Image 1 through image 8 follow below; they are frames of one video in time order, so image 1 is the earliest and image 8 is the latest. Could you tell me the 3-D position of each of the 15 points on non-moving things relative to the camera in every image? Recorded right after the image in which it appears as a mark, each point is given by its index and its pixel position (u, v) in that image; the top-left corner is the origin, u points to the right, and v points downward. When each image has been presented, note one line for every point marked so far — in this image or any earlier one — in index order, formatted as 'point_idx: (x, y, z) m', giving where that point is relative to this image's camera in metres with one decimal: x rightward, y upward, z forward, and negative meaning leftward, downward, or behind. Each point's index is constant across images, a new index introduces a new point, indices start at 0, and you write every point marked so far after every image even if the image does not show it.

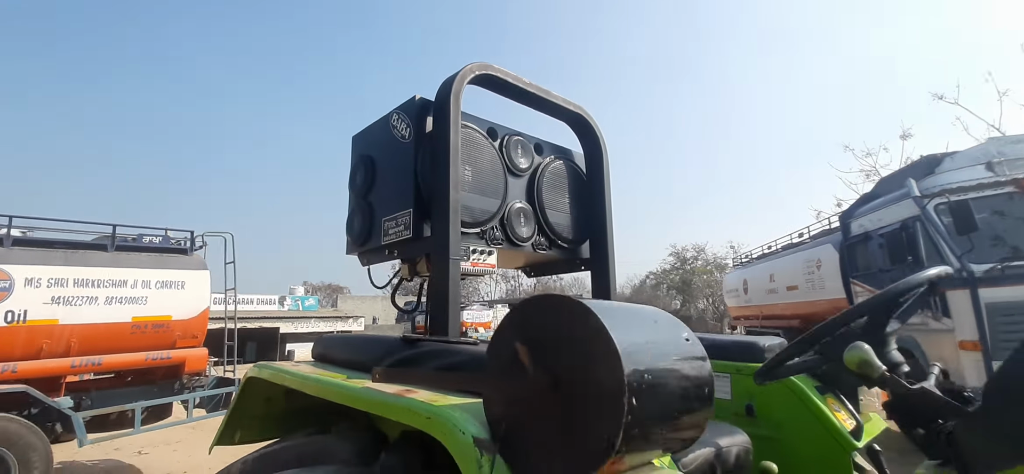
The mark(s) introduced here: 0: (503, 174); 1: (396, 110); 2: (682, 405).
0: (0.0, +0.2, +2.1) m
1: (-0.4, +0.4, +1.8) m
2: (+0.2, -0.2, +0.8) m
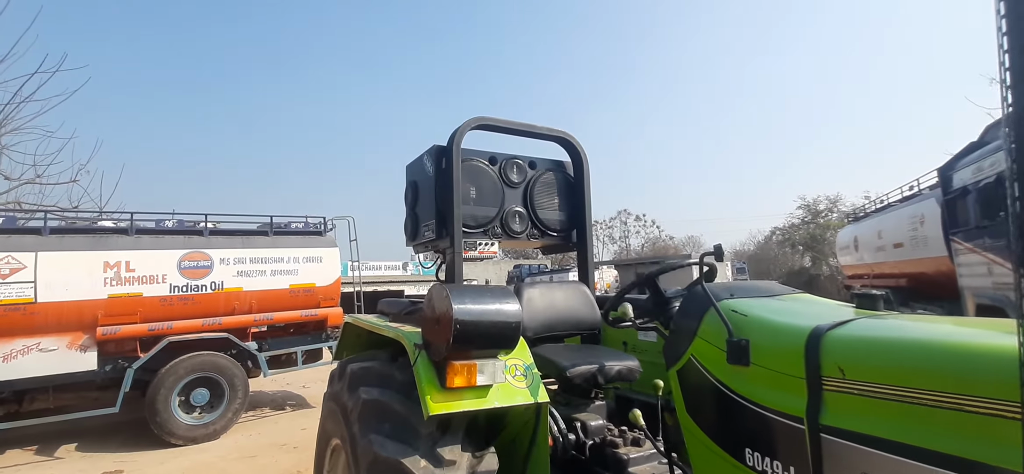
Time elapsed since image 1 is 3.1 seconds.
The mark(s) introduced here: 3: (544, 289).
0: (-0.1, +0.2, +3.0) m
1: (-0.4, +0.4, +2.9) m
2: (0.0, -0.3, +1.7) m
3: (+0.1, -0.2, +2.6) m
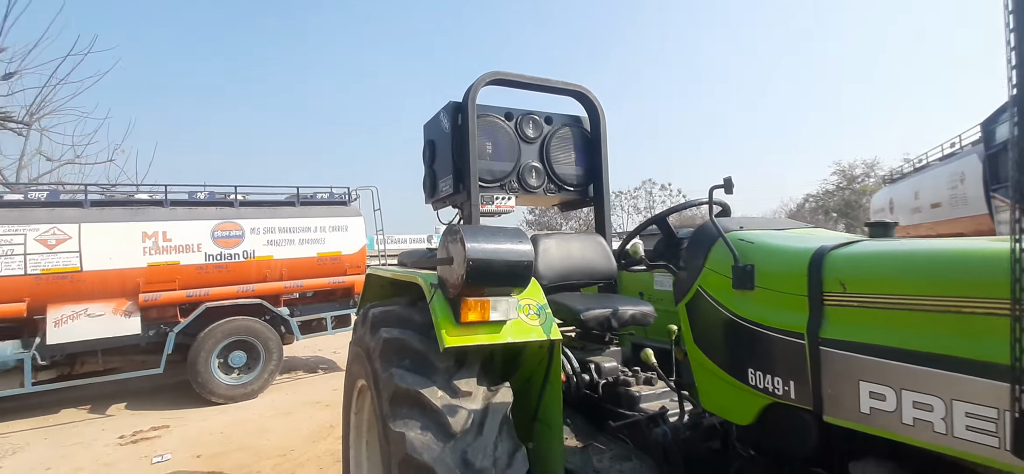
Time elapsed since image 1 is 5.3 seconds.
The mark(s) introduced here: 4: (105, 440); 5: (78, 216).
0: (0.0, +0.5, +3.1) m
1: (-0.4, +0.6, +2.9) m
2: (0.0, -0.1, +1.8) m
3: (+0.2, 0.0, +2.7) m
4: (-3.5, -1.8, +4.9) m
5: (-4.4, +0.2, +5.9) m
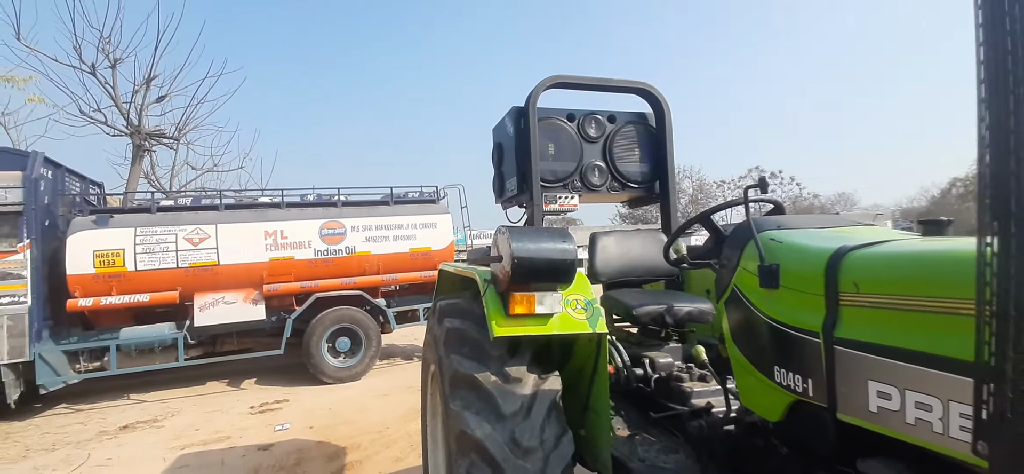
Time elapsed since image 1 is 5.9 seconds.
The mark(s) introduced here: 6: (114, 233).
0: (+0.4, +0.5, +3.2) m
1: (0.0, +0.7, +3.1) m
2: (+0.1, -0.1, +1.9) m
3: (+0.5, 0.0, +2.8) m
4: (-2.8, -1.7, +5.6) m
5: (-3.6, +0.2, +6.7) m
6: (-4.5, 0.0, +6.3) m
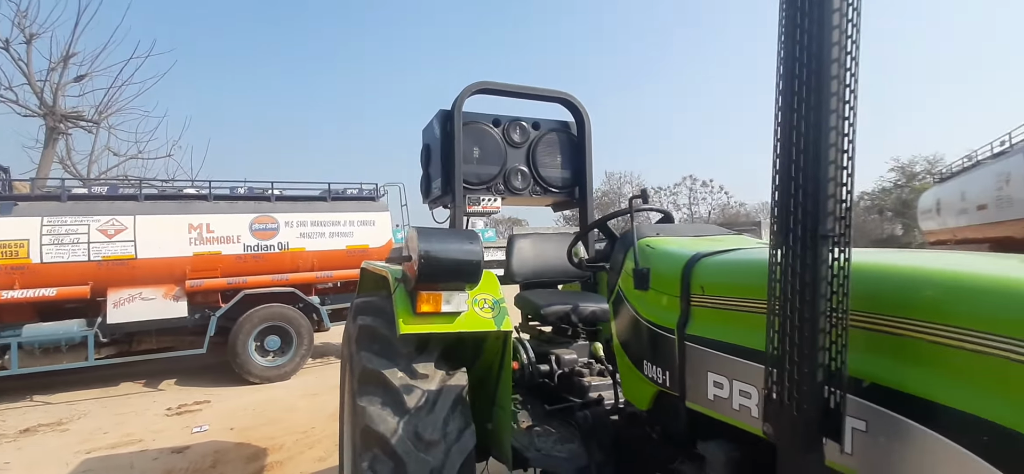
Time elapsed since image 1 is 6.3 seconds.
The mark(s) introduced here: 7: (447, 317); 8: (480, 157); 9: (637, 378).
0: (0.0, +0.5, +3.3) m
1: (-0.4, +0.7, +3.2) m
2: (-0.2, -0.1, +2.0) m
3: (+0.1, 0.0, +2.9) m
4: (-3.5, -1.7, +5.5) m
5: (-4.3, +0.3, +6.4) m
6: (-5.2, +0.1, +5.9) m
7: (-0.2, -0.3, +2.1) m
8: (-0.2, +0.4, +3.2) m
9: (+0.4, -0.4, +1.7) m
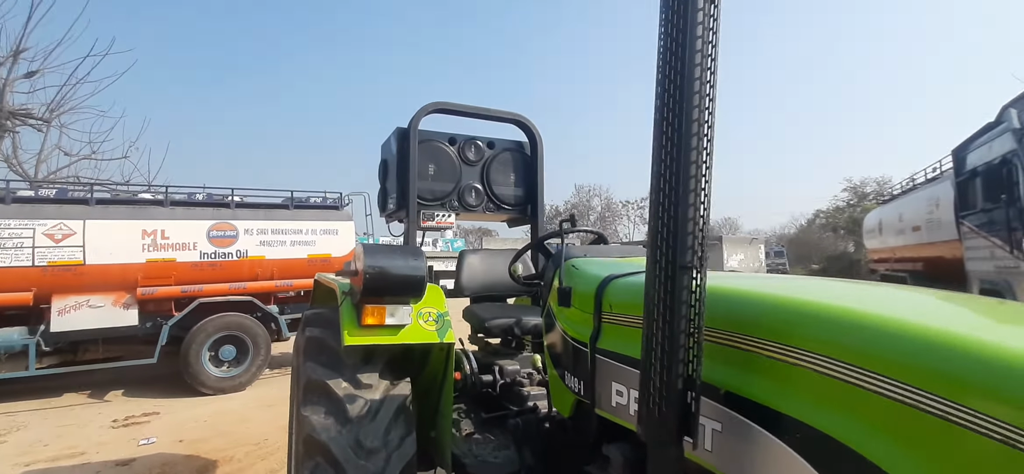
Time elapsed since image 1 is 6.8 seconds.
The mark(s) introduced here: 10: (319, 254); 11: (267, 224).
0: (-0.3, +0.4, +3.4) m
1: (-0.7, +0.6, +3.3) m
2: (-0.4, -0.2, +2.1) m
3: (-0.2, -0.1, +3.0) m
4: (-3.9, -1.7, +5.4) m
5: (-4.7, +0.3, +6.3) m
6: (-5.6, +0.1, +5.8) m
7: (-0.5, -0.4, +2.2) m
8: (-0.4, +0.4, +3.3) m
9: (+0.2, -0.5, +1.8) m
10: (-2.5, -0.2, +7.5) m
11: (-3.1, +0.2, +7.2) m
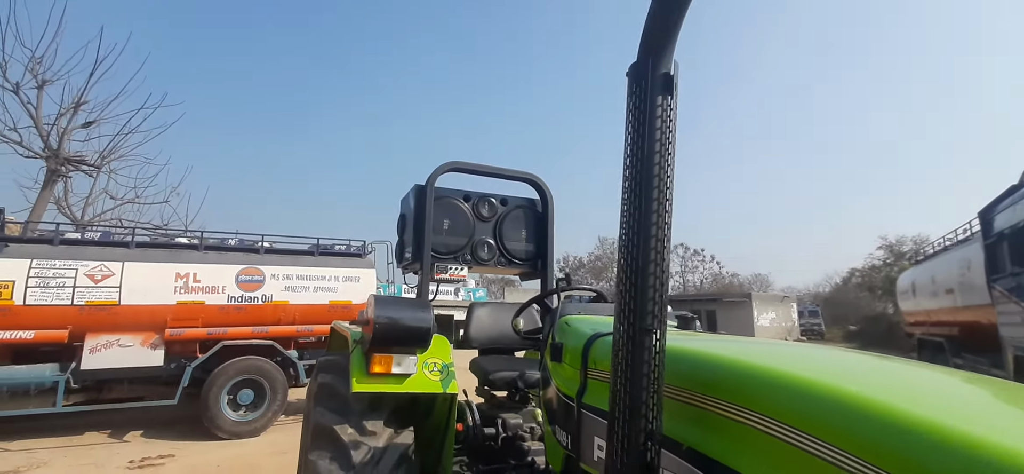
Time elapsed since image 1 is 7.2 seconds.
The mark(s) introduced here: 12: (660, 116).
0: (-0.3, +0.1, +3.6) m
1: (-0.6, +0.3, +3.5) m
2: (-0.4, -0.4, +2.3) m
3: (-0.1, -0.4, +3.1) m
4: (-3.8, -2.1, +5.5) m
5: (-4.5, -0.2, +6.7) m
6: (-5.4, -0.3, +6.2) m
7: (-0.5, -0.6, +2.3) m
8: (-0.4, 0.0, +3.5) m
9: (+0.1, -0.7, +1.9) m
10: (-2.3, -0.8, +7.7) m
11: (-2.9, -0.4, +7.4) m
12: (+0.4, +0.3, +1.4) m
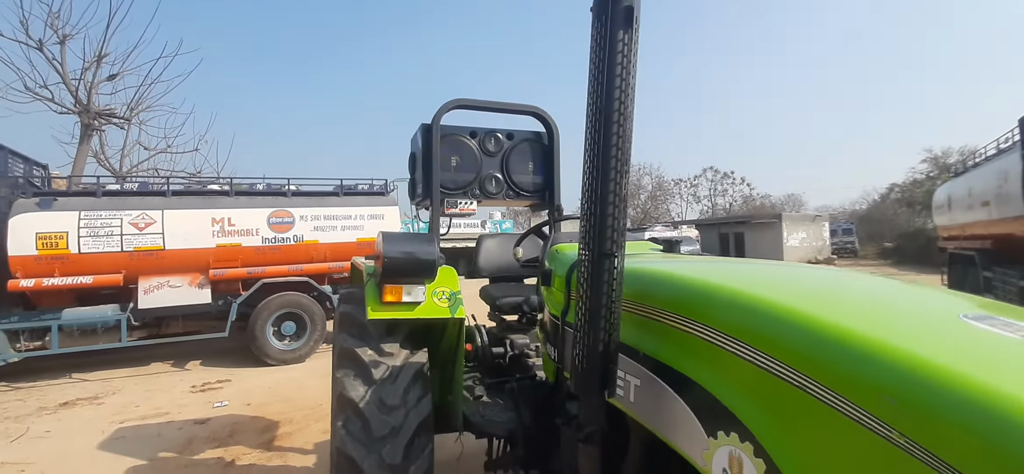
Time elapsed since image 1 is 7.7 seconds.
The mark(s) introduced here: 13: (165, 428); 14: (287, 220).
0: (-0.2, +0.5, +3.7) m
1: (-0.6, +0.7, +3.6) m
2: (-0.4, -0.1, +2.5) m
3: (-0.1, 0.0, +3.3) m
4: (-3.5, -1.6, +6.1) m
5: (-4.3, +0.4, +7.0) m
6: (-5.2, +0.2, +6.6) m
7: (-0.5, -0.3, +2.6) m
8: (-0.3, +0.5, +3.6) m
9: (+0.1, -0.4, +2.1) m
10: (-2.0, 0.0, +8.0) m
11: (-2.6, +0.4, +7.7) m
12: (+0.3, +0.5, +1.5) m
13: (-2.9, -1.6, +4.8) m
14: (-3.0, +0.2, +7.5) m
